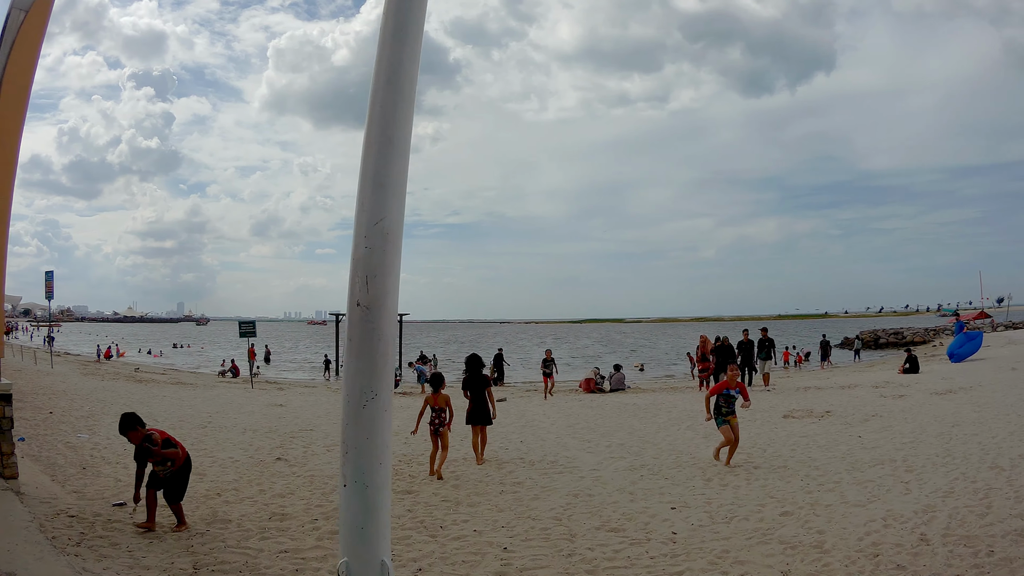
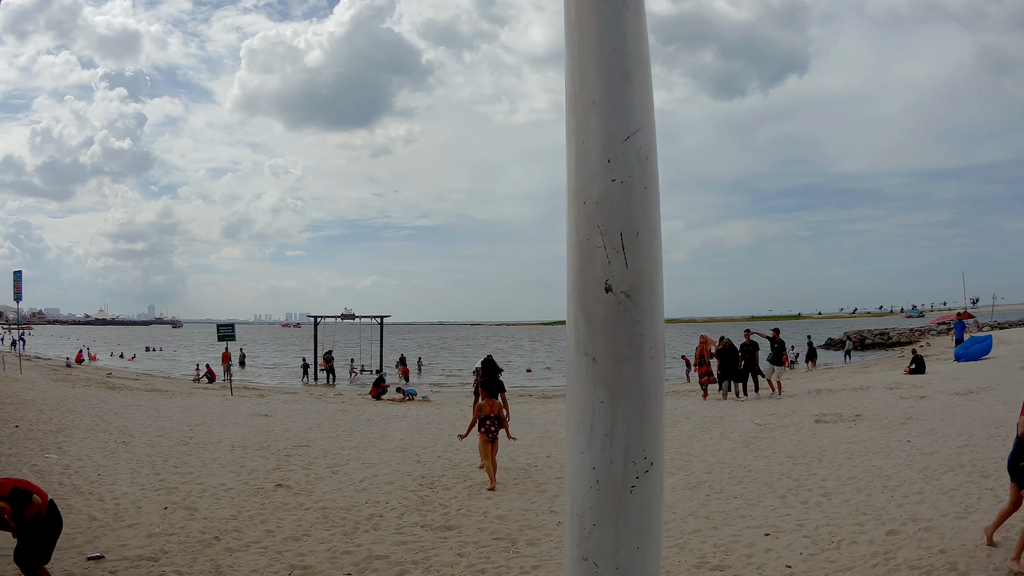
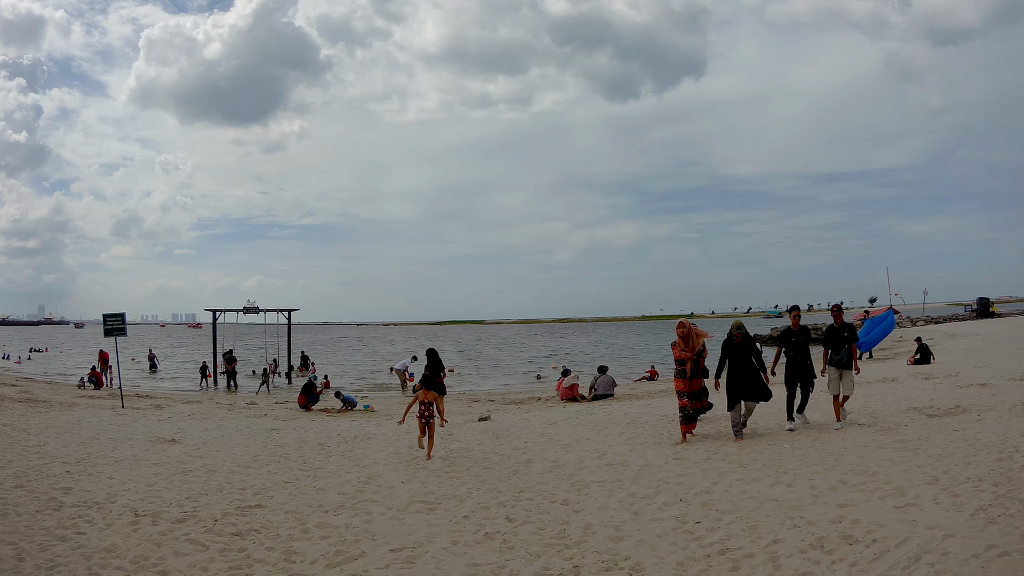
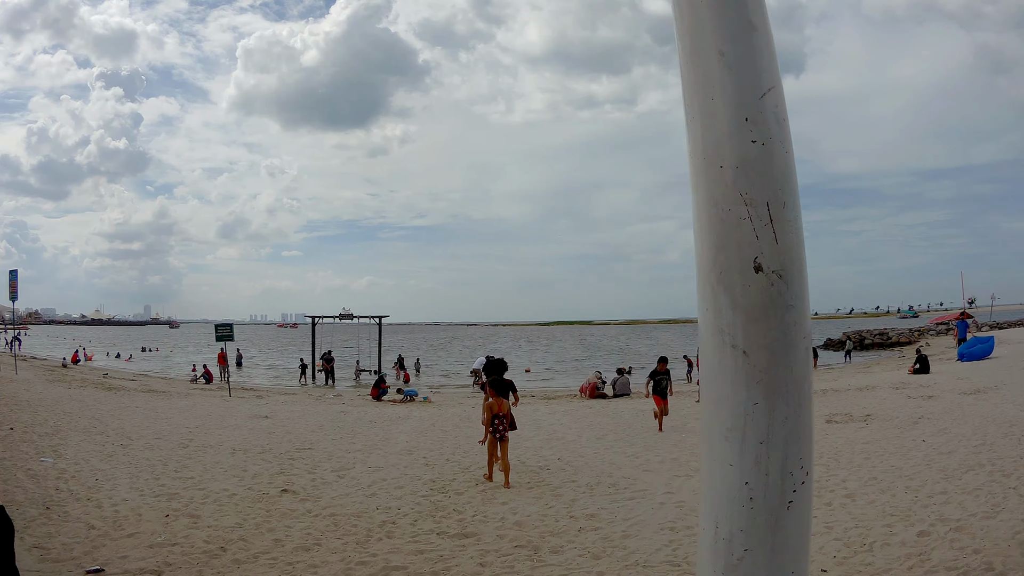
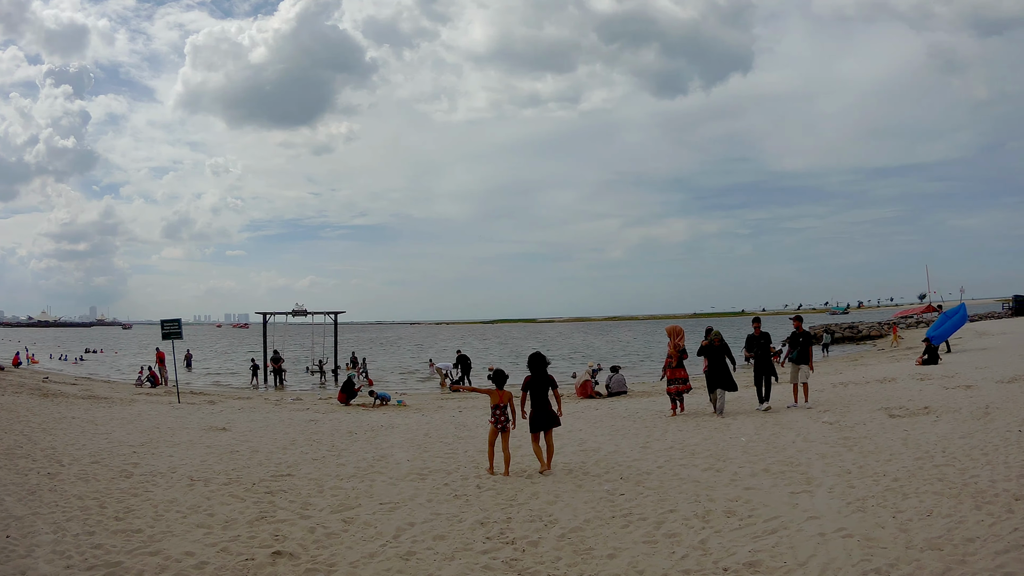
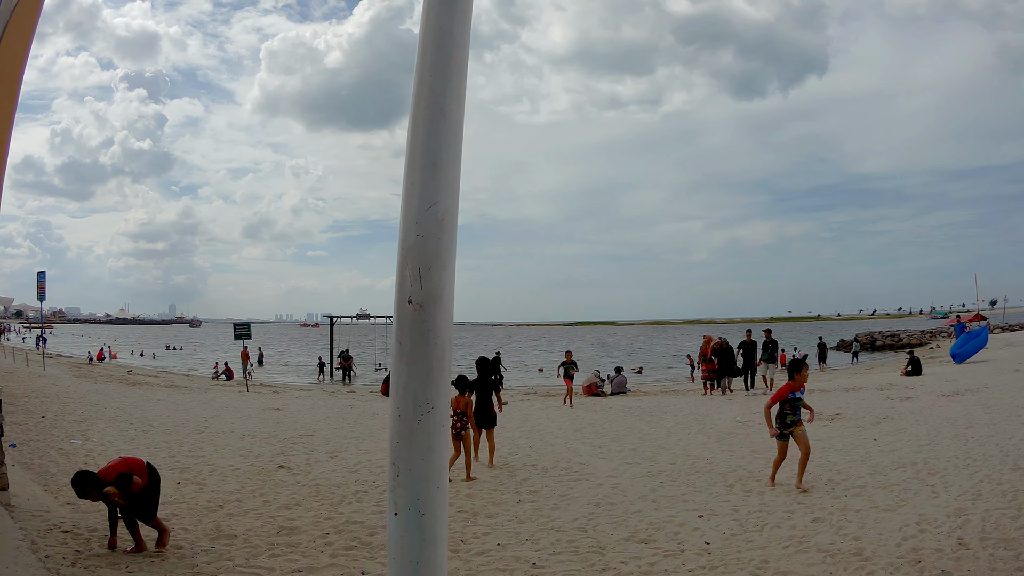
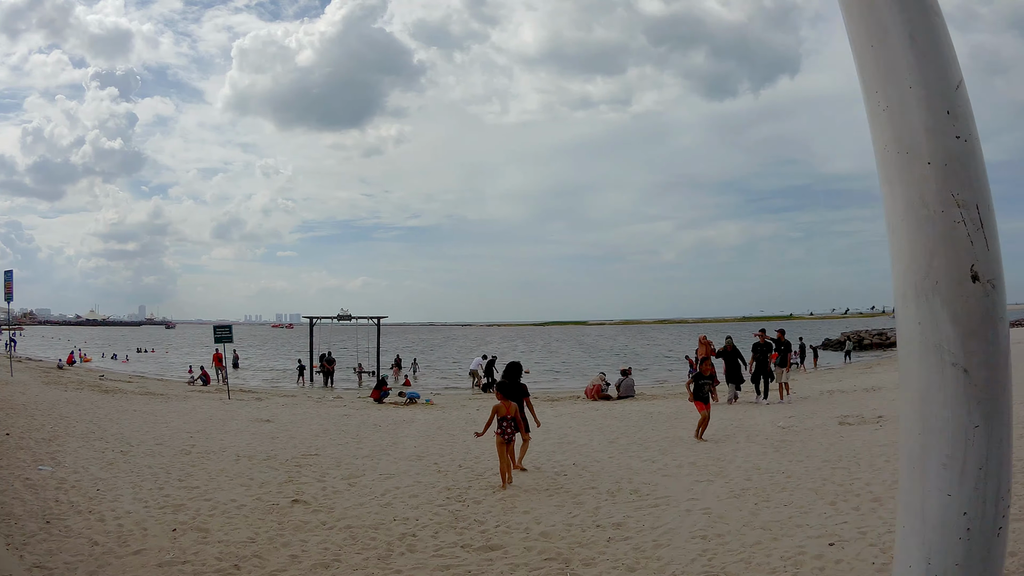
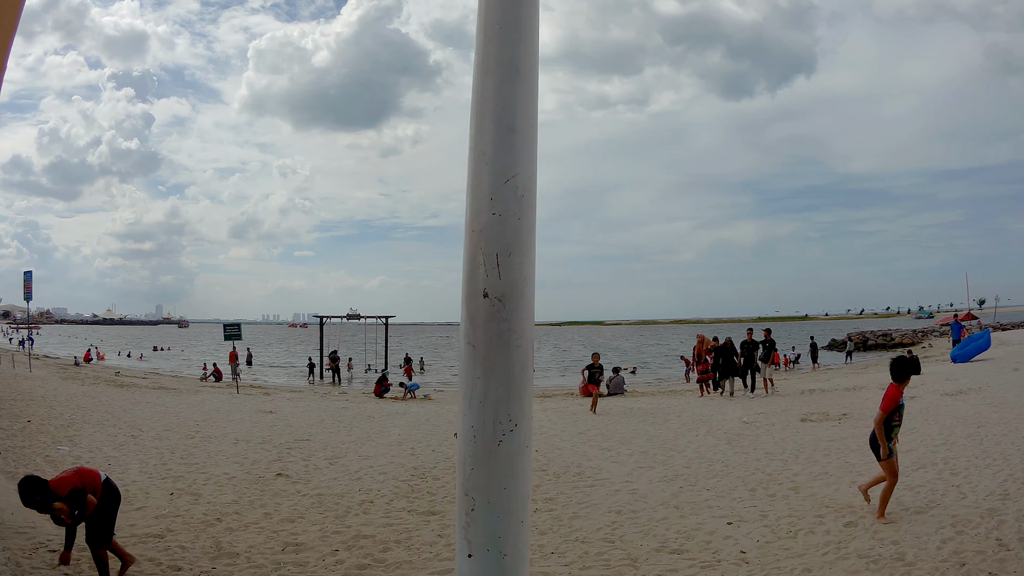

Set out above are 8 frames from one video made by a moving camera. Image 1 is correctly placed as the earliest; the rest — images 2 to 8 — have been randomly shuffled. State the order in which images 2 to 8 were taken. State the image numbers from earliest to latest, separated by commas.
6, 8, 2, 4, 7, 5, 3
